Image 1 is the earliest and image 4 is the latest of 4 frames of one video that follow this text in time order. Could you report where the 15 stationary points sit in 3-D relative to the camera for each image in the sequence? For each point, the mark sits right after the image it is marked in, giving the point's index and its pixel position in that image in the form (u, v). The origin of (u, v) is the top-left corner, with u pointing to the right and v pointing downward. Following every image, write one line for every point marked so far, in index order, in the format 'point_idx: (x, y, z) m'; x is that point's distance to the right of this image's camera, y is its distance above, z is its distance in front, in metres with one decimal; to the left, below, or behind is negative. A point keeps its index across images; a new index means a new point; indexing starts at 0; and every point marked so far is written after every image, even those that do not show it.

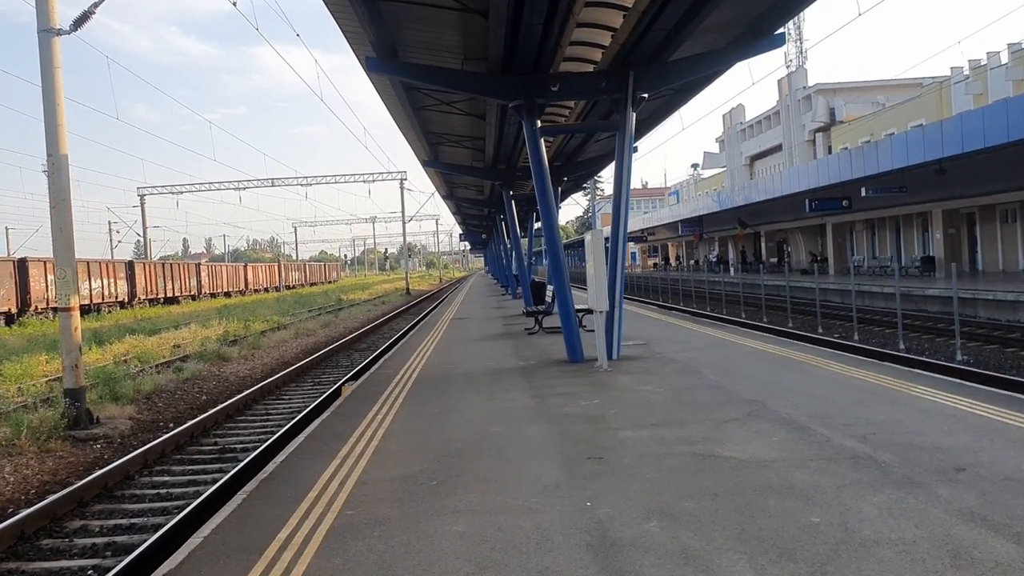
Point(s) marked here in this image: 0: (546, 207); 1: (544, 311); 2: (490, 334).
0: (+0.6, +1.3, +12.6) m
1: (+0.7, -0.5, +17.8) m
2: (-0.5, -1.1, +18.4) m
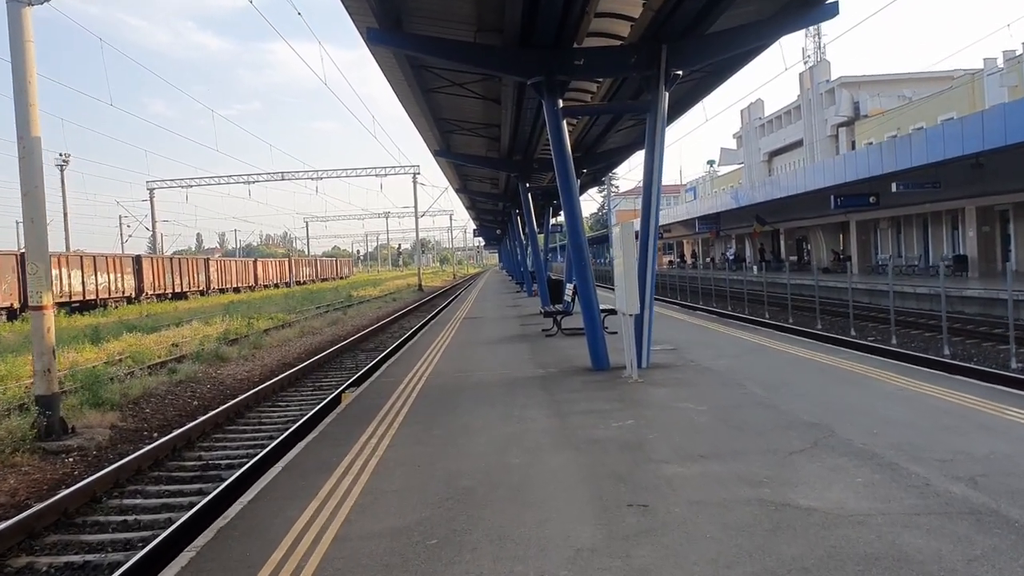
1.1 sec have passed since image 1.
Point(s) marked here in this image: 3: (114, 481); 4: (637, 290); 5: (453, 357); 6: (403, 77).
0: (+0.8, +1.3, +11.2) m
1: (+1.0, -0.5, +16.5) m
2: (-0.2, -1.0, +17.1) m
3: (-5.1, -2.5, +10.3) m
4: (+1.5, 0.0, +9.9) m
5: (-1.0, -1.2, +14.0) m
6: (-1.8, +3.5, +13.5) m
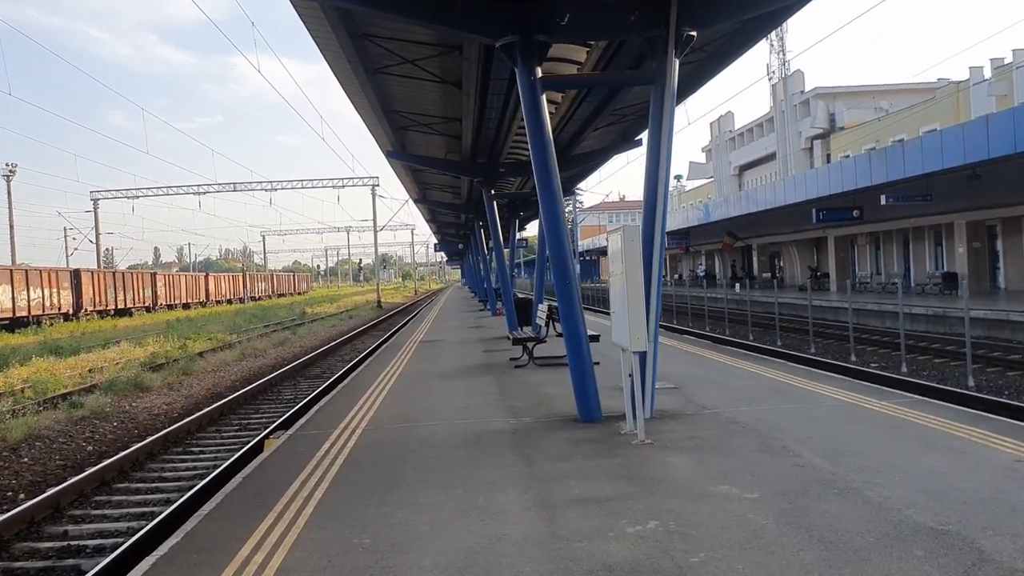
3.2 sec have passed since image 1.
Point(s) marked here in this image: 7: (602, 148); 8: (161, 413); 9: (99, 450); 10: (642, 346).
0: (+0.4, +1.0, +8.7) m
1: (+0.4, -0.9, +13.9) m
2: (-0.8, -1.4, +14.5) m
3: (-5.5, -2.7, +7.4) m
4: (+1.2, -0.3, +7.4) m
5: (-1.5, -1.5, +11.3) m
6: (-2.3, +3.2, +10.9) m
7: (+2.2, +3.4, +19.8) m
8: (-7.5, -2.7, +17.2) m
9: (-6.9, -2.7, +13.4) m
10: (+1.2, -0.5, +7.3) m
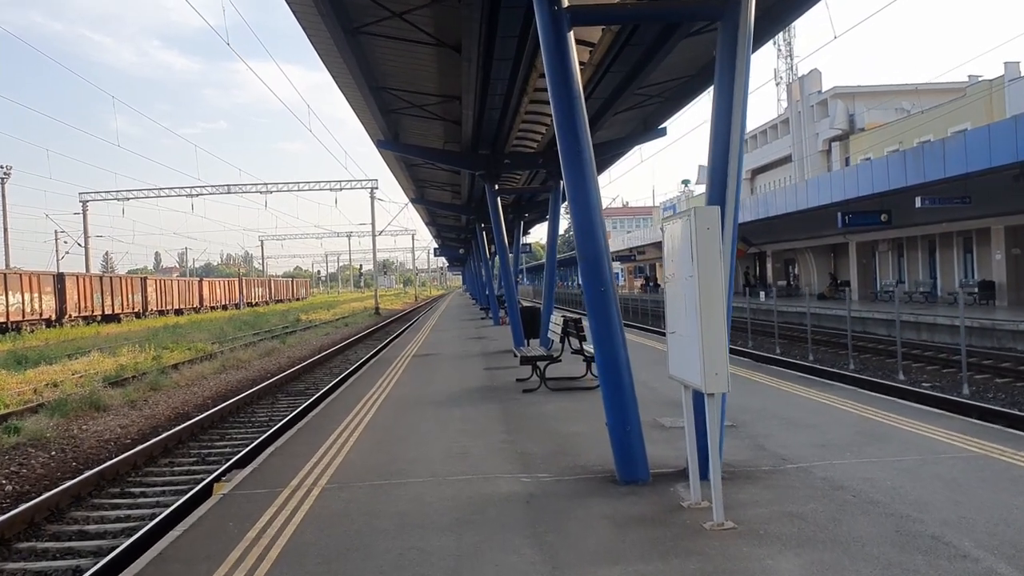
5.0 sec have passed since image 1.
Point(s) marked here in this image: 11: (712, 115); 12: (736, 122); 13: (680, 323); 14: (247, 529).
0: (+0.5, +0.9, +6.4) m
1: (+0.5, -1.0, +11.6) m
2: (-0.7, -1.5, +12.2) m
3: (-5.4, -2.7, +5.1) m
4: (+1.3, -0.3, +5.1) m
5: (-1.4, -1.6, +9.0) m
6: (-2.2, +3.1, +8.6) m
7: (+2.4, +3.2, +17.5) m
8: (-7.4, -2.8, +14.9) m
9: (-6.8, -2.8, +11.1) m
10: (+1.3, -0.6, +5.0) m
11: (+1.6, +1.4, +6.3) m
12: (+1.7, +1.3, +6.1) m
13: (+1.1, -0.3, +5.4) m
14: (-1.9, -1.7, +5.6) m
